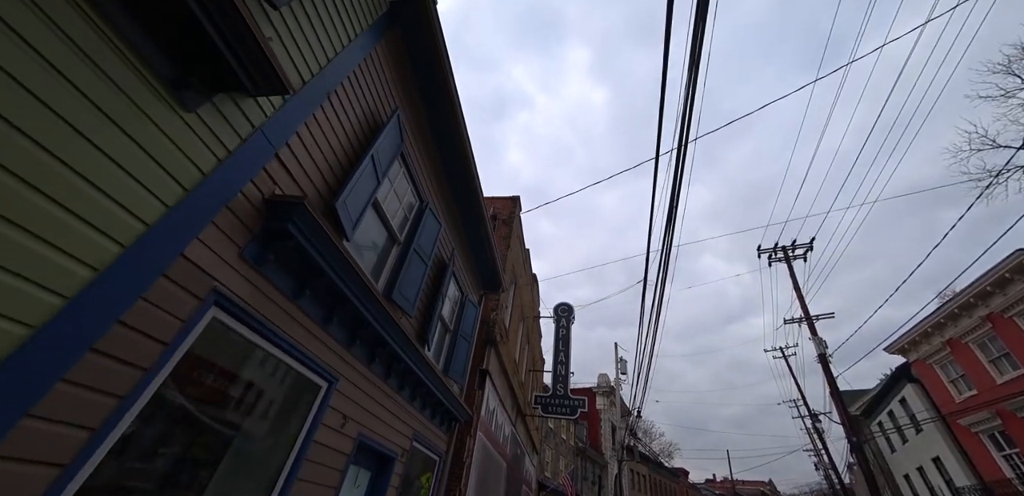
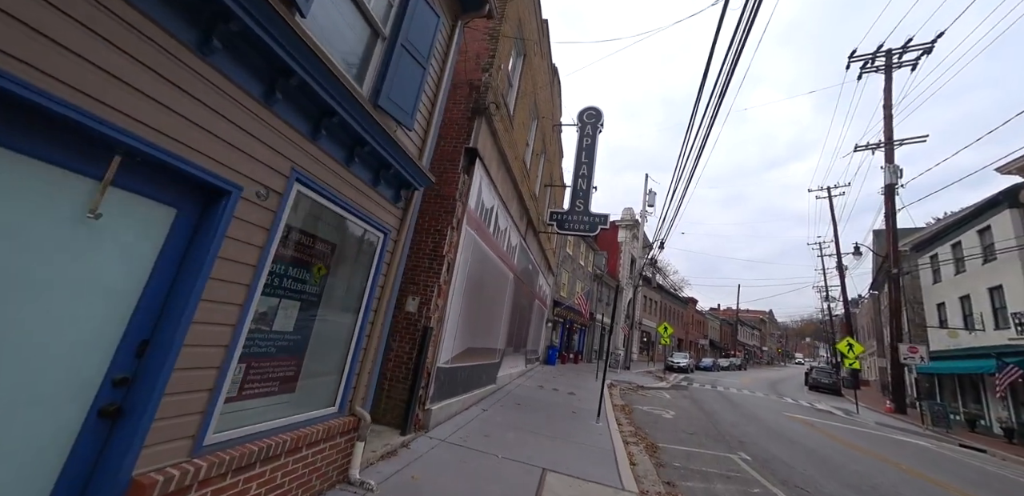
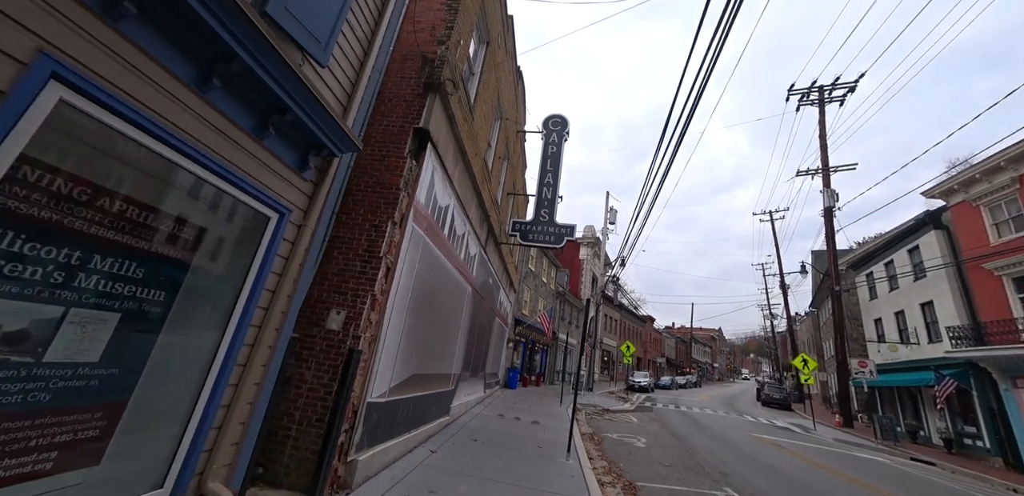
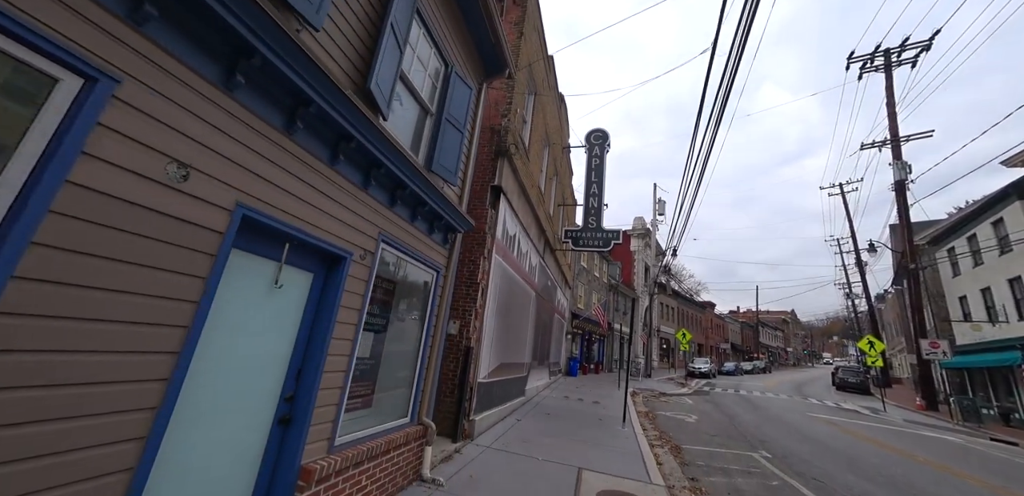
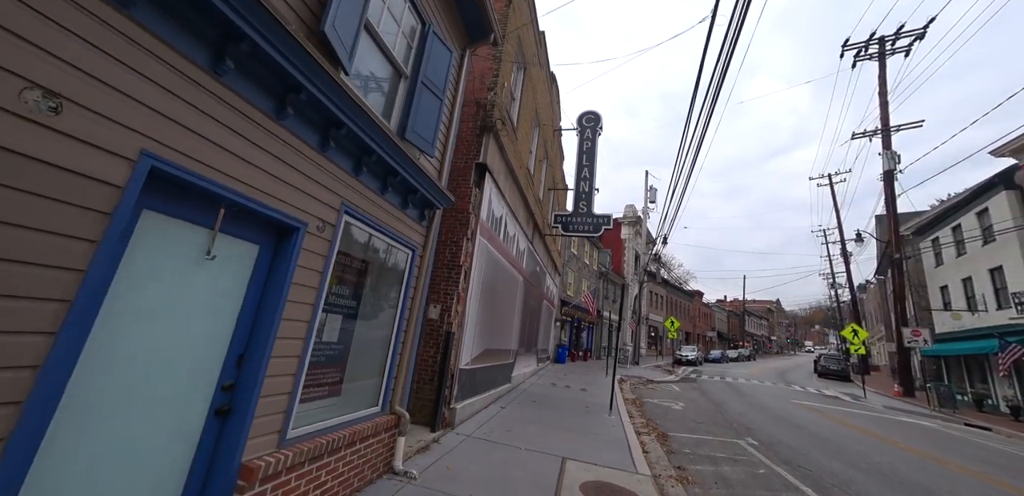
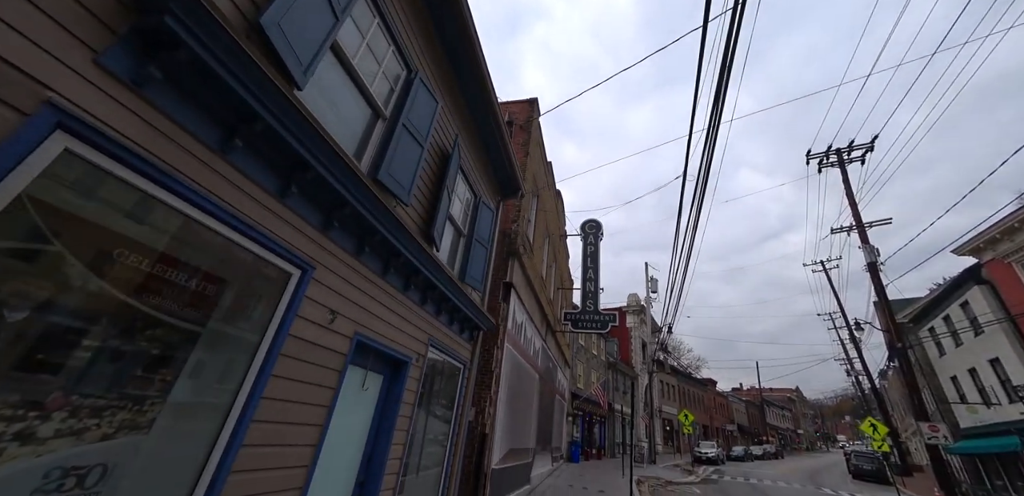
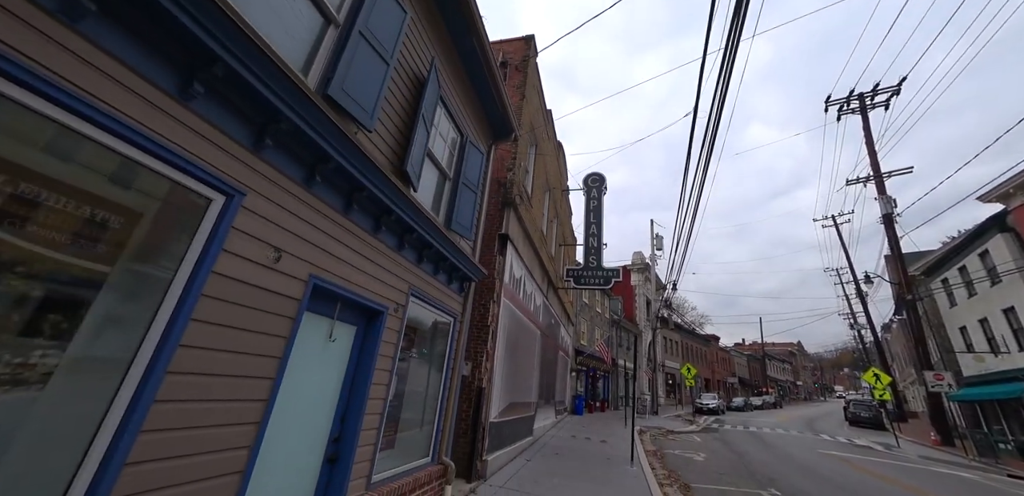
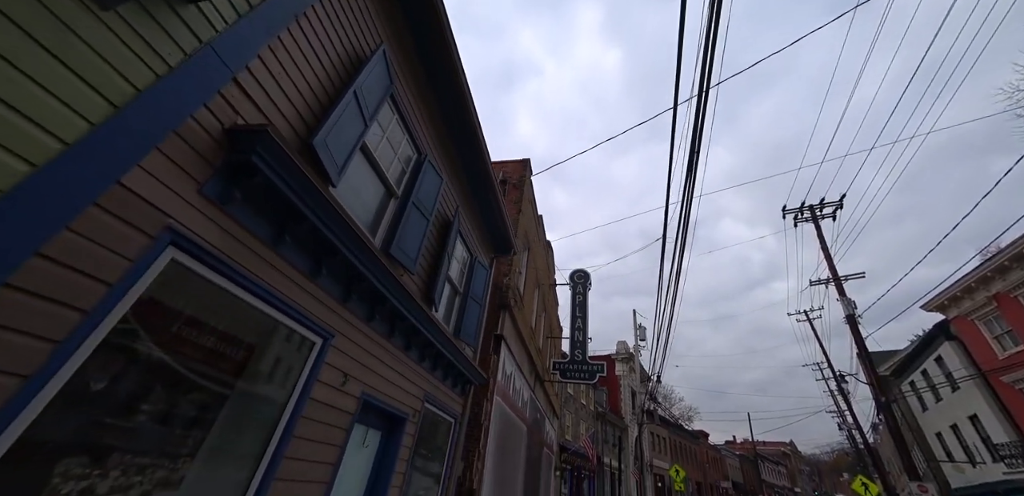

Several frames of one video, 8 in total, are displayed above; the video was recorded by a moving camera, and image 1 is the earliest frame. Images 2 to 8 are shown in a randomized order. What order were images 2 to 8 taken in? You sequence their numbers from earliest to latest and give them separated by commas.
8, 6, 7, 4, 5, 2, 3
